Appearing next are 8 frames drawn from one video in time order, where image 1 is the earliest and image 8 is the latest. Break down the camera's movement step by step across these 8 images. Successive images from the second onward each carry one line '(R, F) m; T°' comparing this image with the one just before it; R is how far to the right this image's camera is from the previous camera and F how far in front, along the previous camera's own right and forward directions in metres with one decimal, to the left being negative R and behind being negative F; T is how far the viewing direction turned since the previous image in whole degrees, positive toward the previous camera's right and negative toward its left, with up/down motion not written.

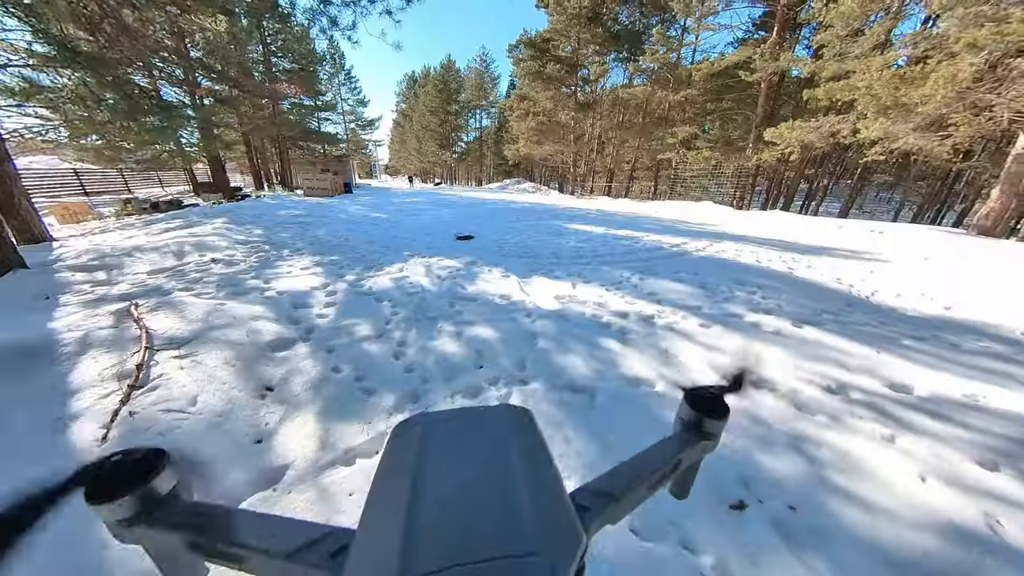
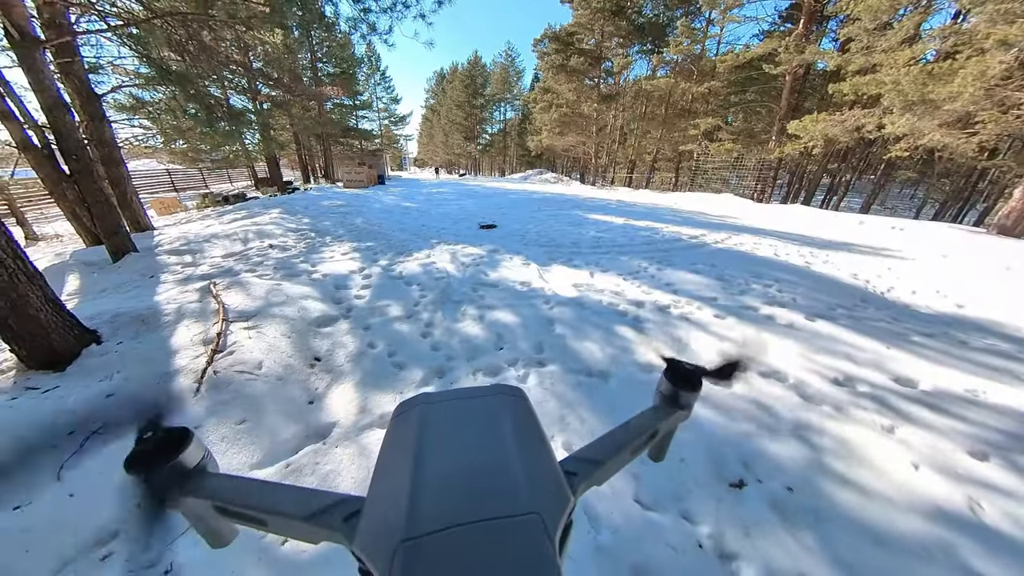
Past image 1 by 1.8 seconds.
(0.0, -0.2) m; -2°
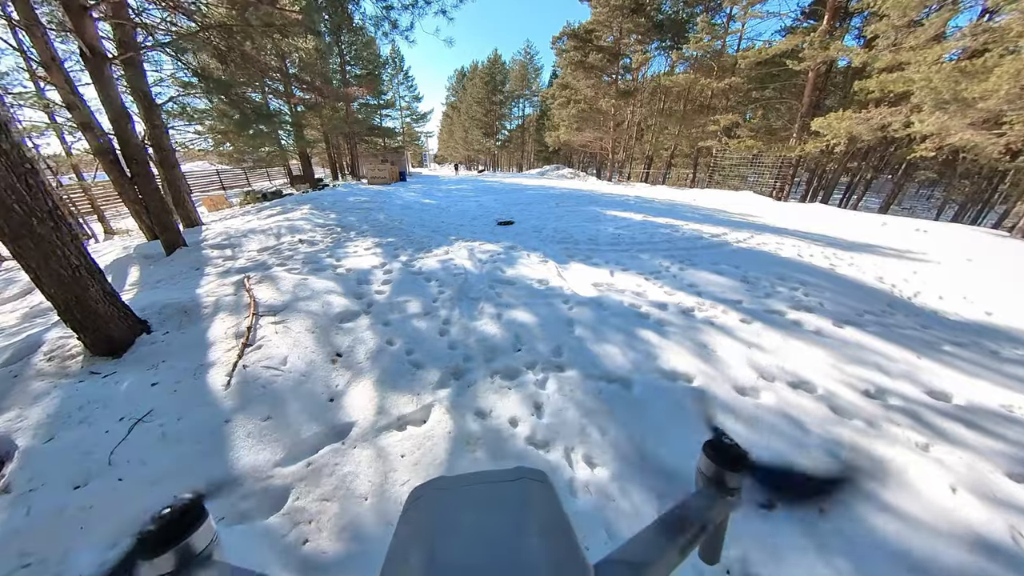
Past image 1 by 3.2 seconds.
(0.0, 0.0) m; -1°
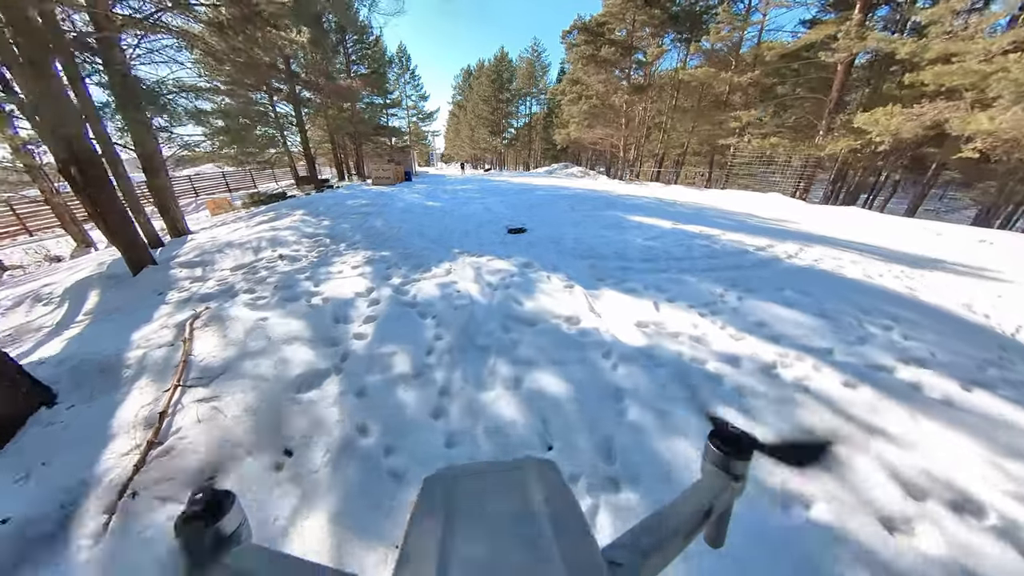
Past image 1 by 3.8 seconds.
(0.0, +0.7) m; -1°
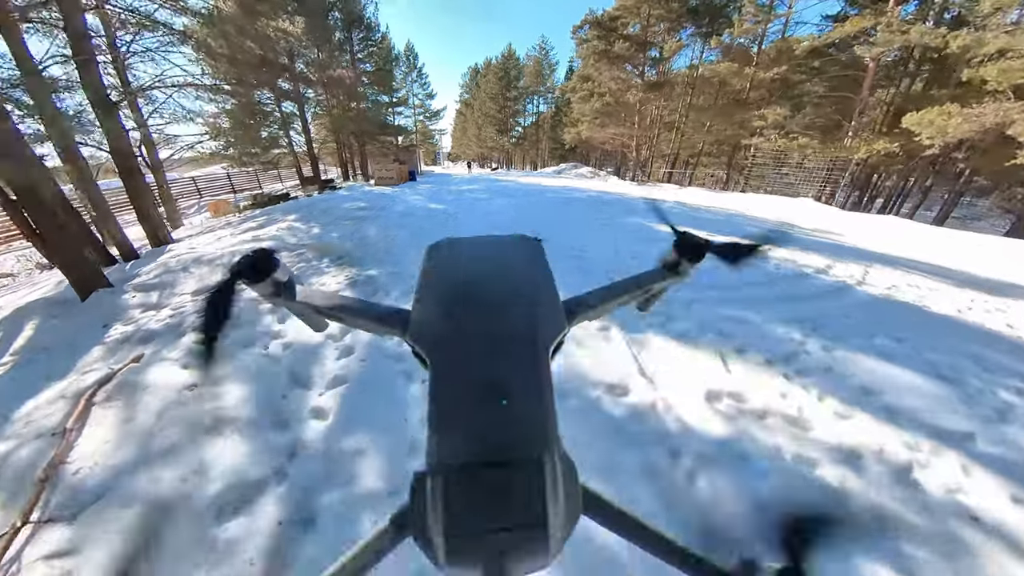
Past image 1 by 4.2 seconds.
(0.0, +0.7) m; -1°
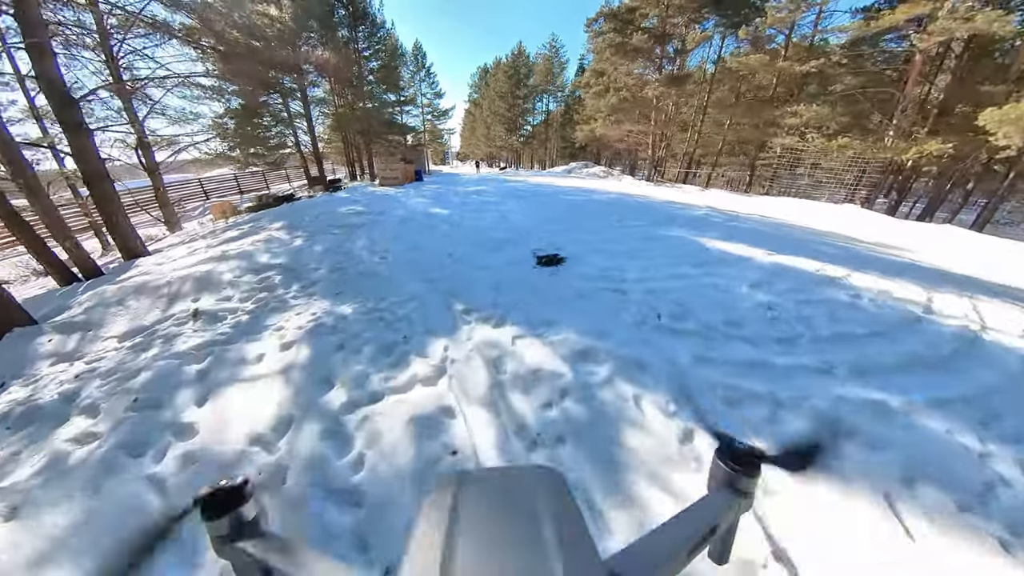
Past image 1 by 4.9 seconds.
(0.0, +0.8) m; -1°
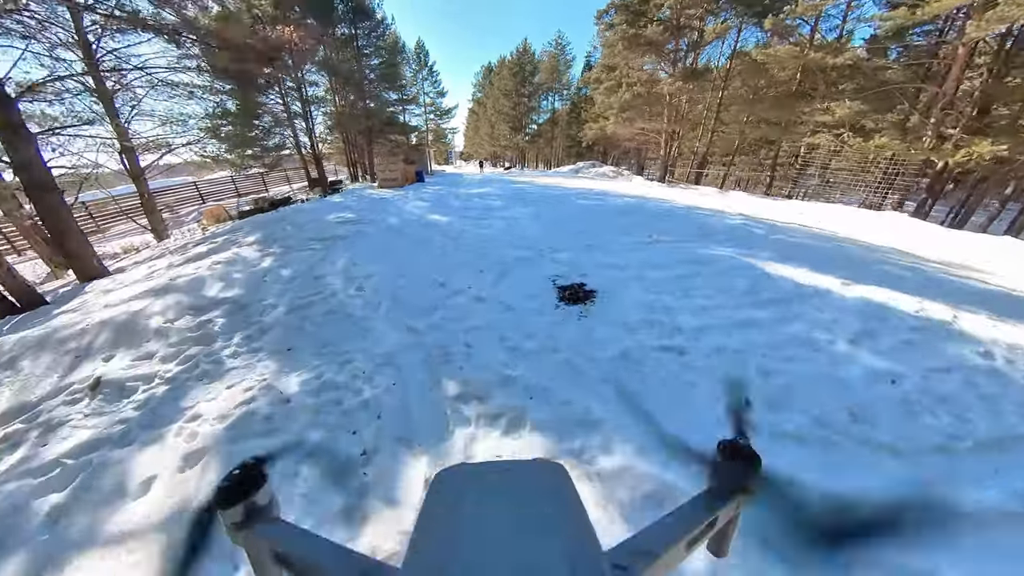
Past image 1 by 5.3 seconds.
(0.0, +0.7) m; 0°
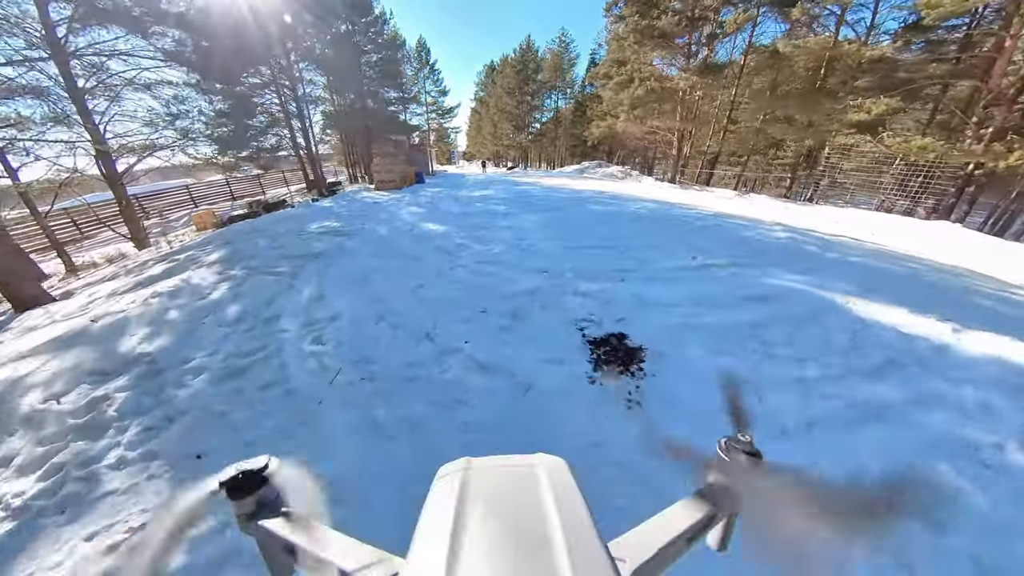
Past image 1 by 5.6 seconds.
(0.0, +0.7) m; 0°
